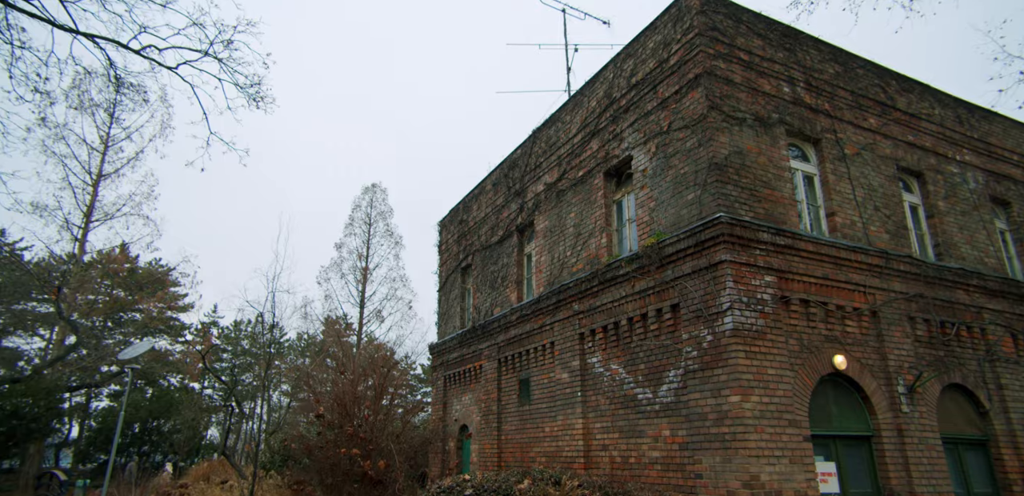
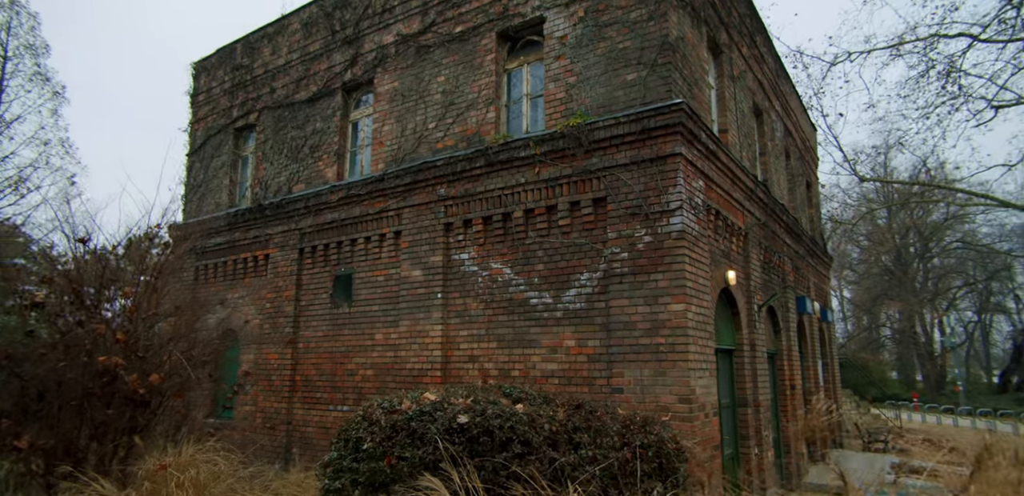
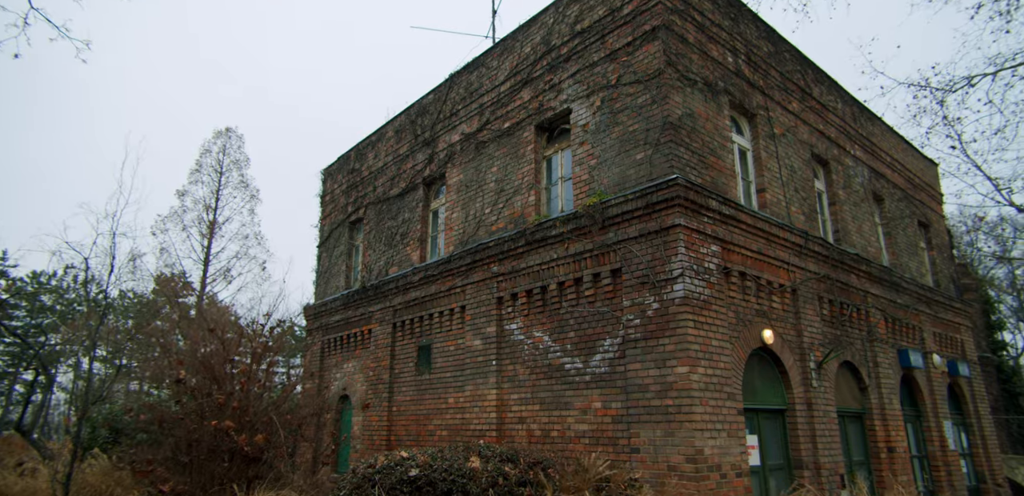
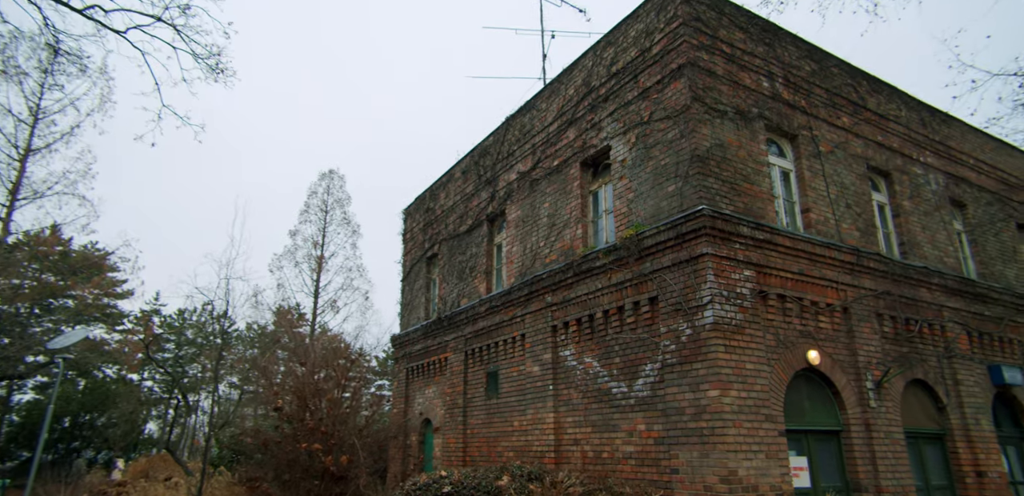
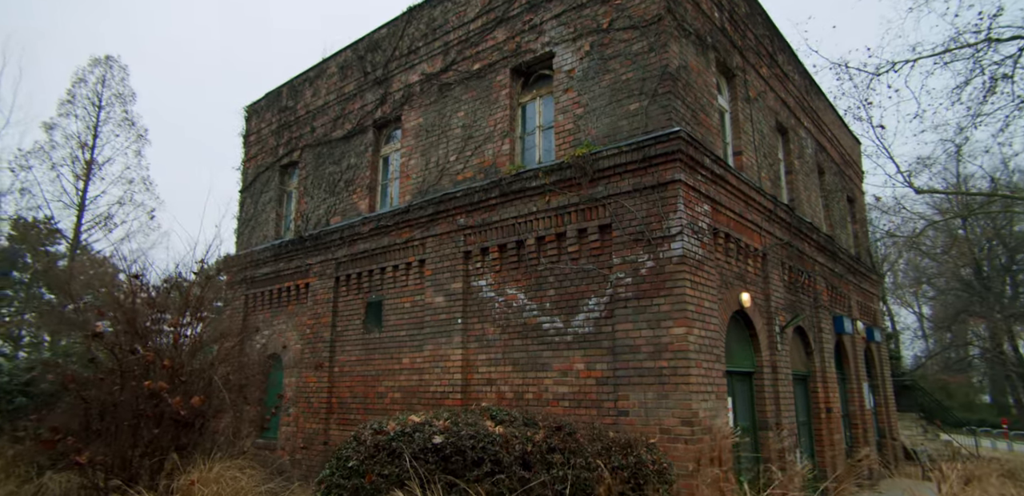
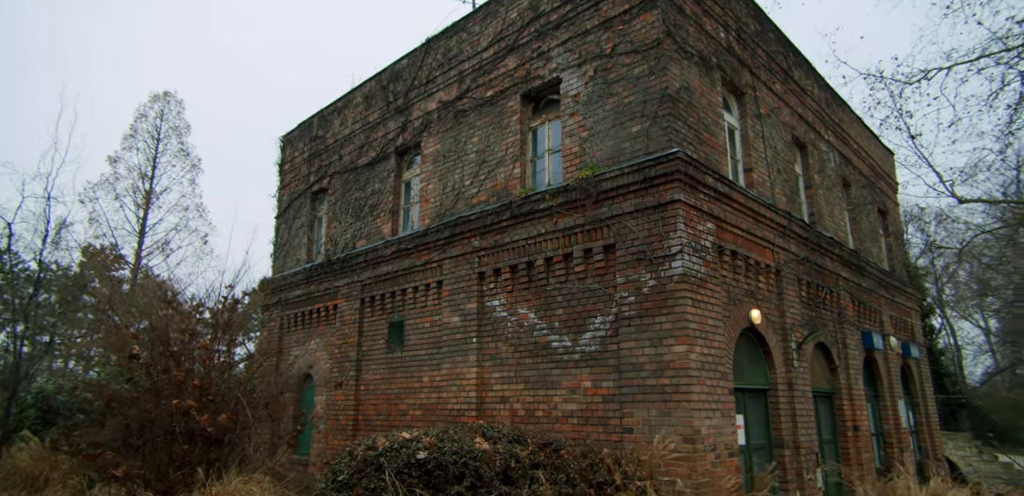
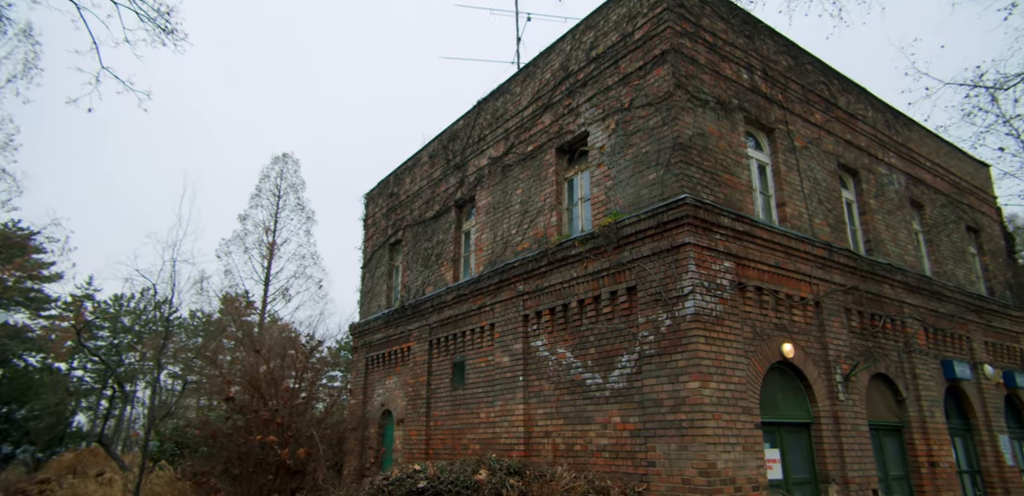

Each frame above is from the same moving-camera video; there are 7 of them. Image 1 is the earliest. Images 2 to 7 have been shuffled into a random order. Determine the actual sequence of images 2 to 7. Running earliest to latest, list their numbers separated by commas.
4, 7, 3, 6, 5, 2
